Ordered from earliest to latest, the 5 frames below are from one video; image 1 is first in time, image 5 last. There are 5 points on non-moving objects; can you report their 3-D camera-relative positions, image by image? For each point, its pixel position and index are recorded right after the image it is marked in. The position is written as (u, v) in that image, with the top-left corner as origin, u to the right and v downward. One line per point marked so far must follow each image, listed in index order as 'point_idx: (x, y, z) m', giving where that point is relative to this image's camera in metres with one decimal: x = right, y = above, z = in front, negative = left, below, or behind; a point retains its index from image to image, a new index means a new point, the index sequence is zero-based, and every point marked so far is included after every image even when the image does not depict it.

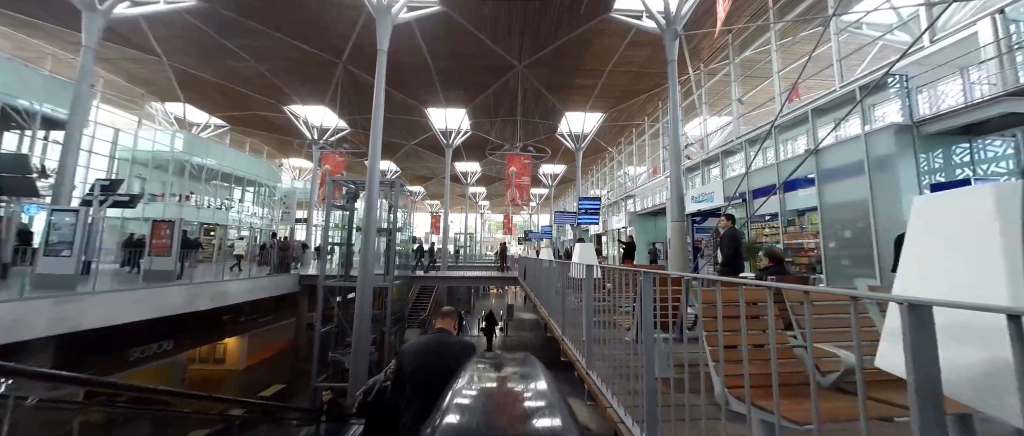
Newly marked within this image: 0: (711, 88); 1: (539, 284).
0: (+10.4, +6.7, +18.5) m
1: (+0.8, -1.7, +9.6) m
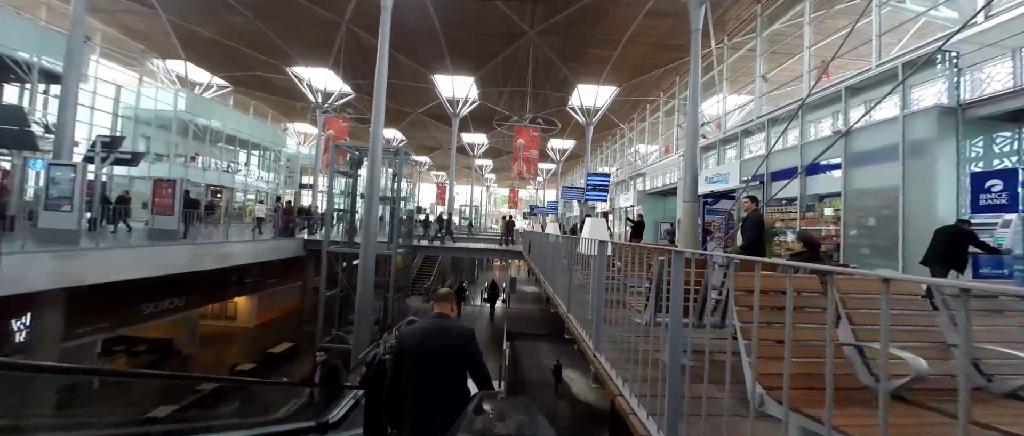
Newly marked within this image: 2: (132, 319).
0: (+10.9, +7.6, +17.6) m
1: (+0.9, -1.0, +9.4) m
2: (-13.4, -3.7, +12.9) m
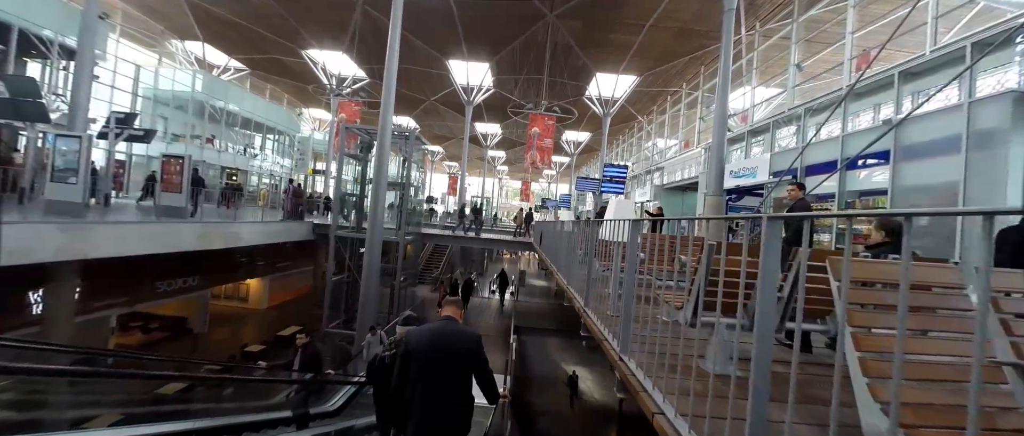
0: (+11.7, +7.7, +16.6) m
1: (+1.2, -0.8, +8.9) m
2: (-13.1, -2.9, +13.0) m
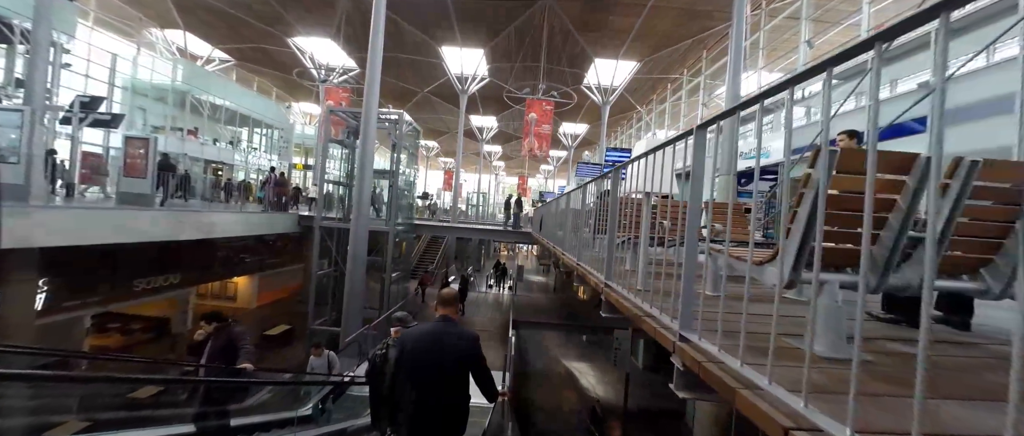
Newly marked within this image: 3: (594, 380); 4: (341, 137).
0: (+11.5, +8.2, +15.9) m
1: (+1.1, -0.4, +8.2) m
2: (-13.1, -2.6, +12.1) m
3: (+3.3, -6.6, +14.6) m
4: (-6.9, +3.3, +14.5) m
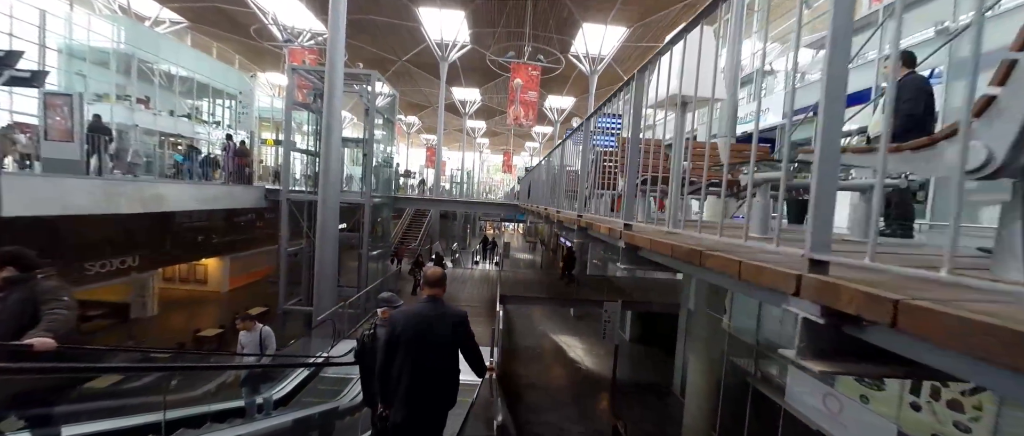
0: (+10.8, +9.5, +15.2) m
1: (+0.8, +0.4, +7.5) m
2: (-13.6, -1.8, +10.9) m
3: (+2.8, -5.5, +14.4) m
4: (-7.5, +4.2, +13.3) m
